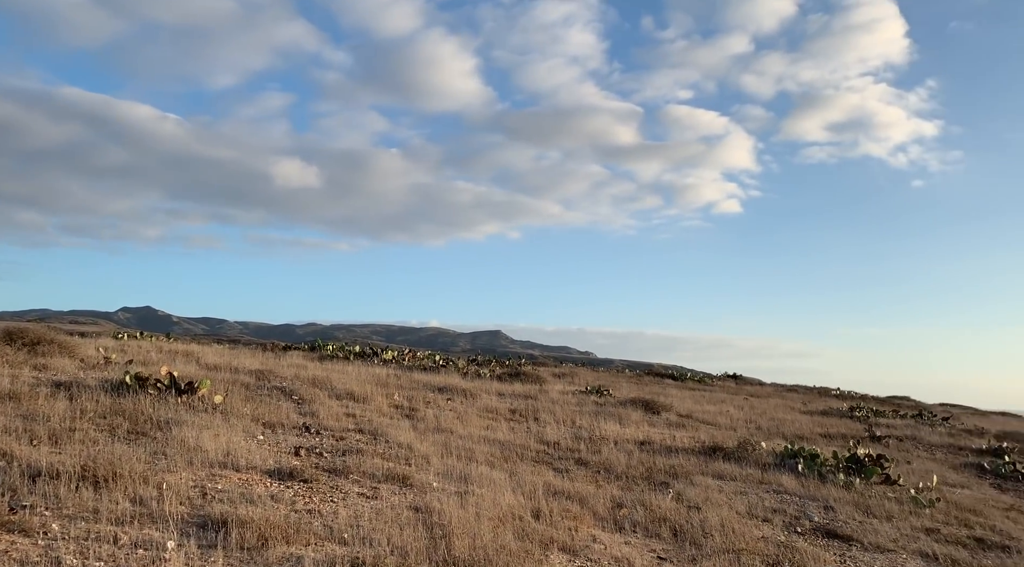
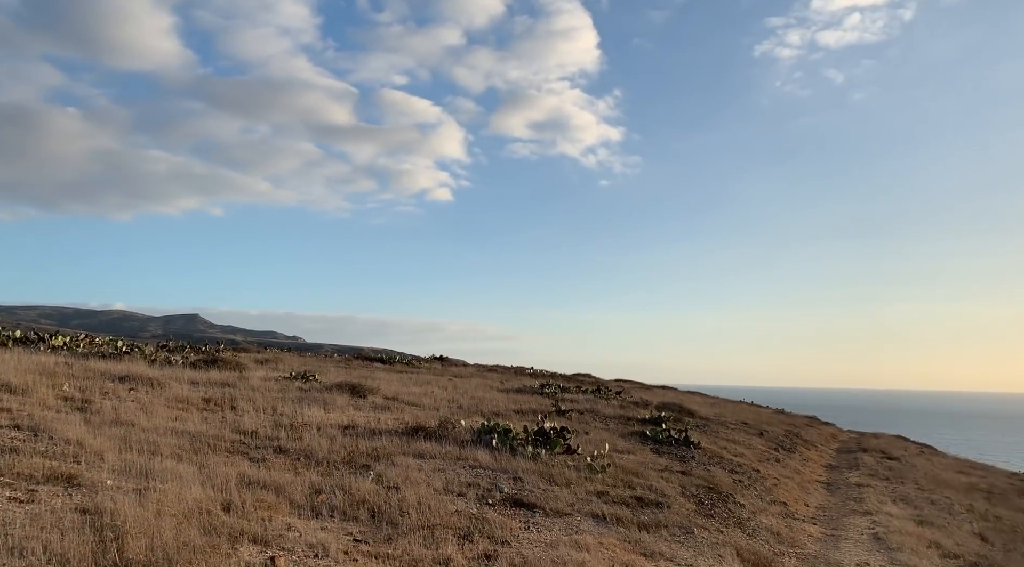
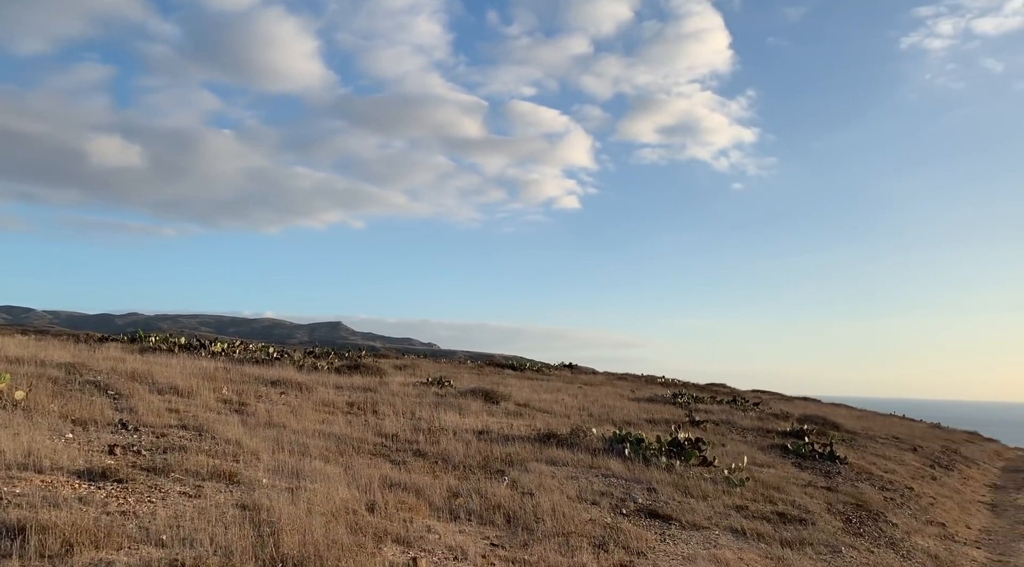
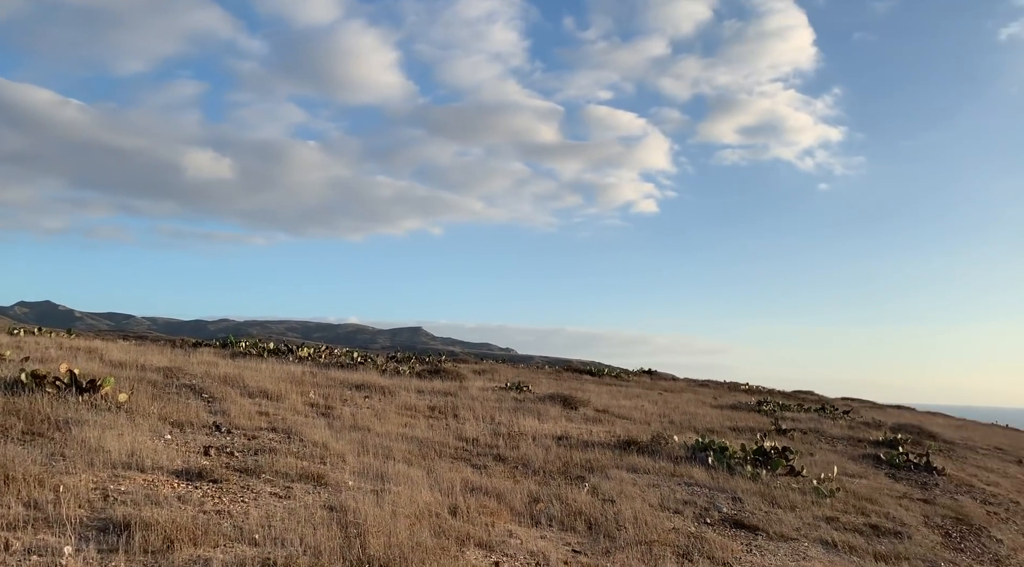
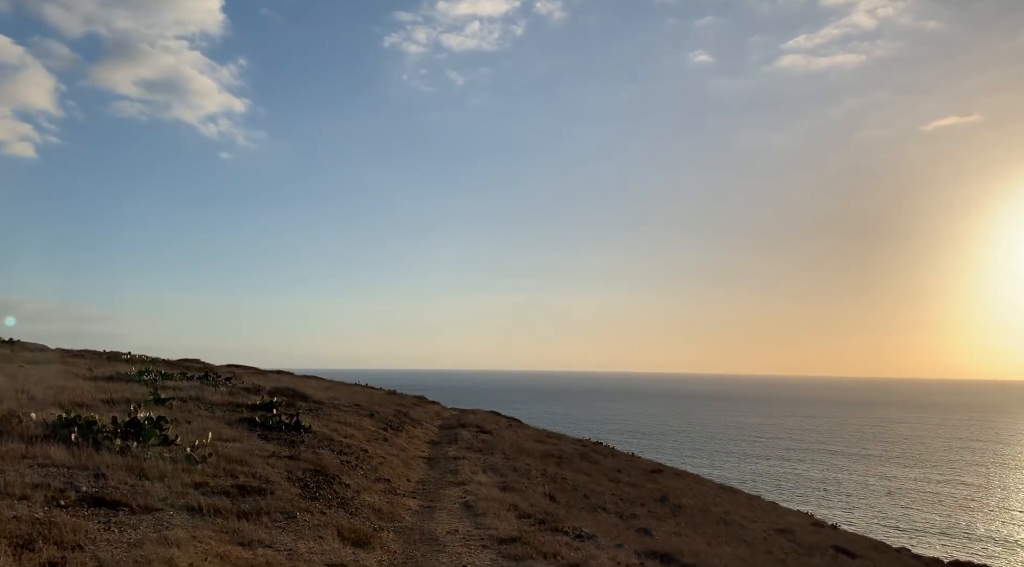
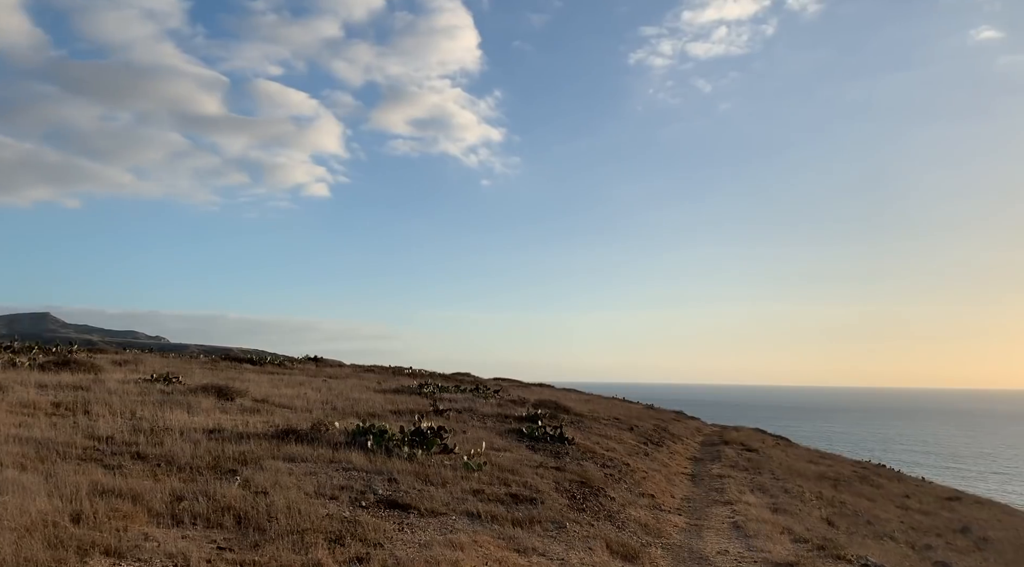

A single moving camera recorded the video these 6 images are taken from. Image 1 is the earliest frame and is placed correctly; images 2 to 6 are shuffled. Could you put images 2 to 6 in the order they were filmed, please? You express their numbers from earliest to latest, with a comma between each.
4, 3, 2, 6, 5
